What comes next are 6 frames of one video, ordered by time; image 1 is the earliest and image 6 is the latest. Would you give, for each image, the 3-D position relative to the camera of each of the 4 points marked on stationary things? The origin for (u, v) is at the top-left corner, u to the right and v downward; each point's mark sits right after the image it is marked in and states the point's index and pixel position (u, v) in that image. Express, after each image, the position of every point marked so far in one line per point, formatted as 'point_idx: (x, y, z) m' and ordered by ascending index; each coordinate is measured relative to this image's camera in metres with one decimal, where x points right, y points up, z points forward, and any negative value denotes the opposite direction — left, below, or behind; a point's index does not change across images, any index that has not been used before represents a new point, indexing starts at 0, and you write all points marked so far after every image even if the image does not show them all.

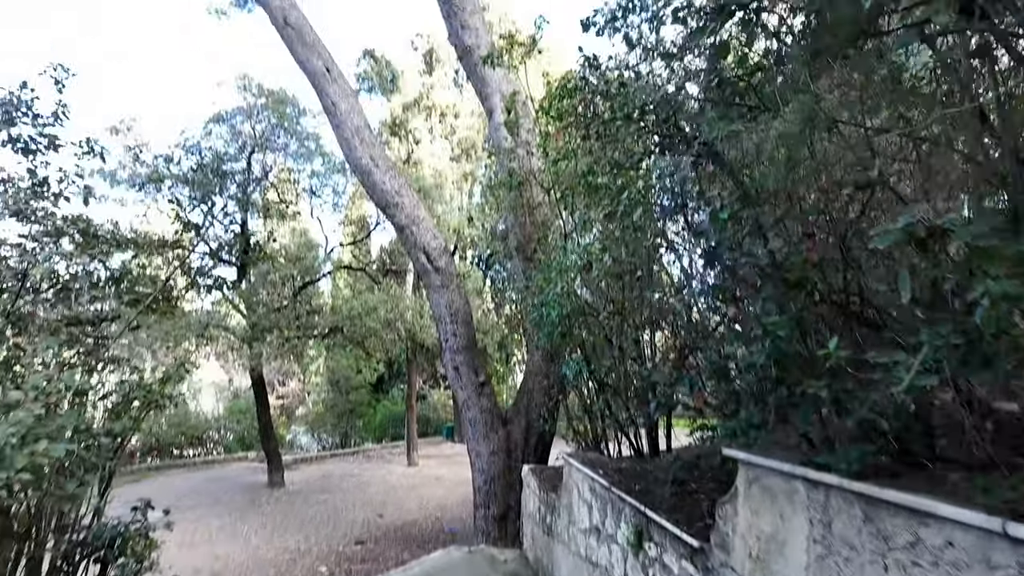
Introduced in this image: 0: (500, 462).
0: (-0.1, -1.9, +6.5) m
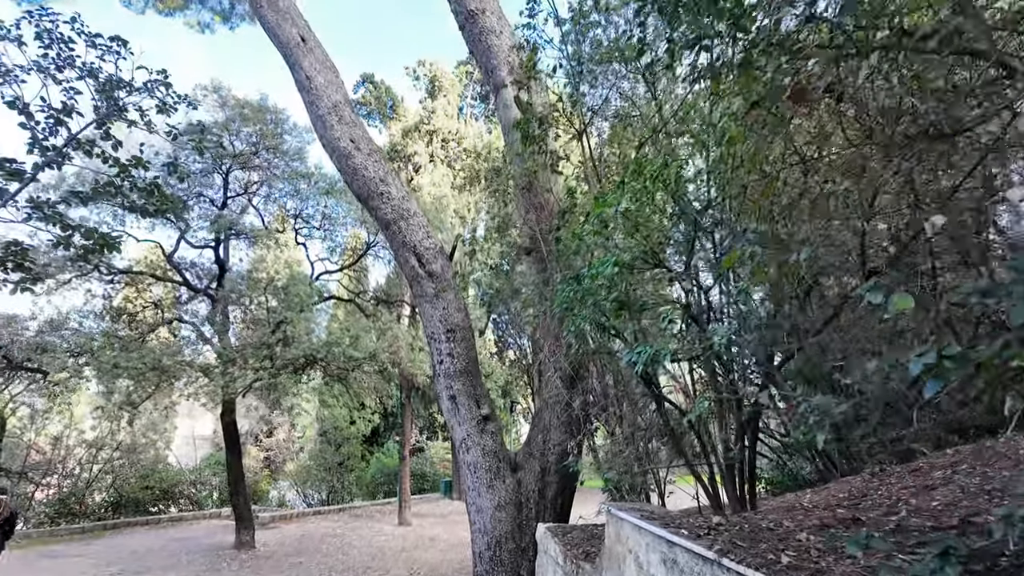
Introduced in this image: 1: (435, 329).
0: (0.0, -2.0, +5.0) m
1: (-0.7, -0.4, +5.3) m
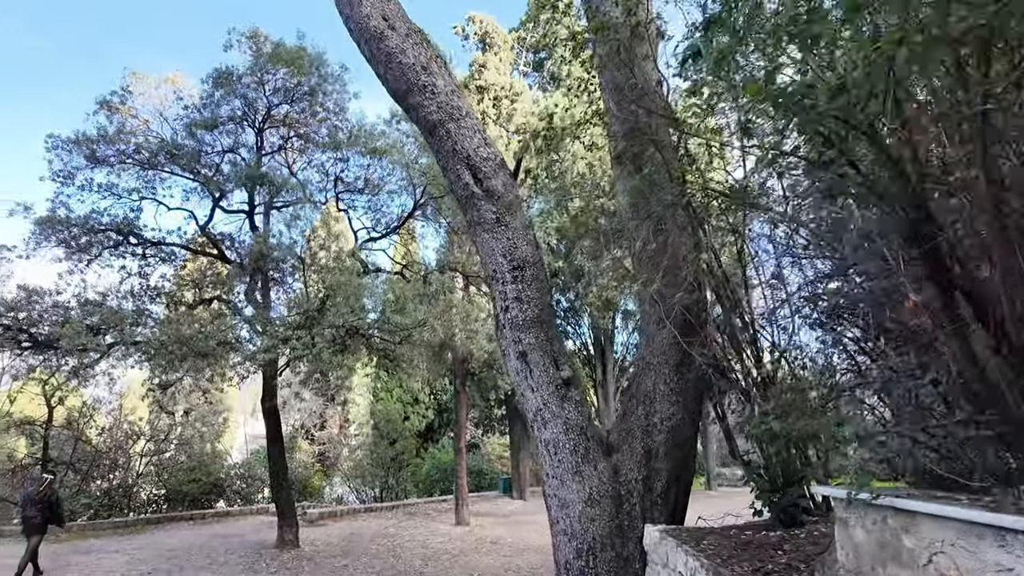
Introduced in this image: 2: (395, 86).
0: (+0.6, -1.4, +3.7) m
1: (-0.1, +0.1, +4.0) m
2: (-0.8, +1.4, +4.1) m
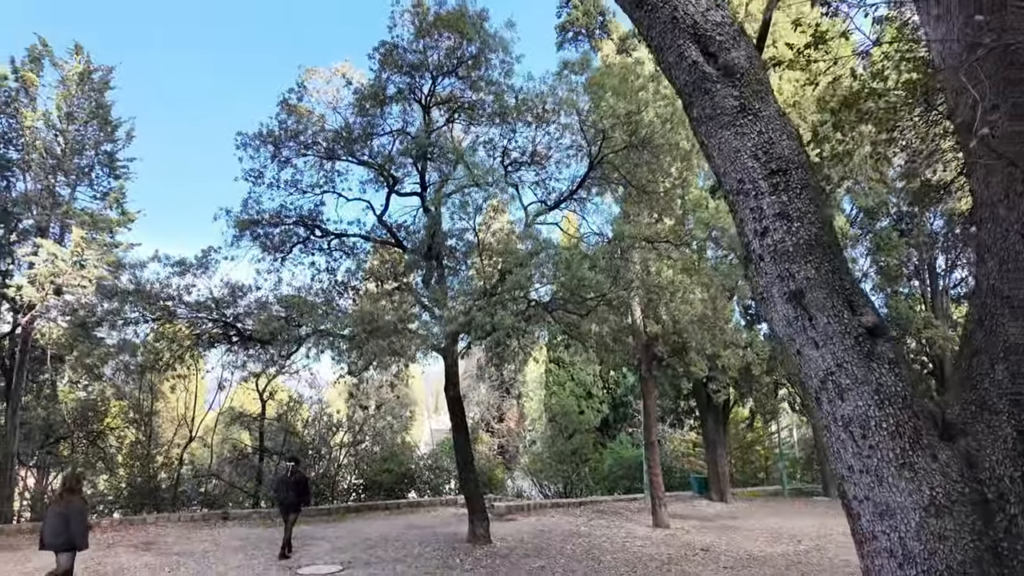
0: (+1.8, -1.0, +2.3) m
1: (+1.1, +0.5, +2.9) m
2: (+0.4, +1.7, +3.1) m
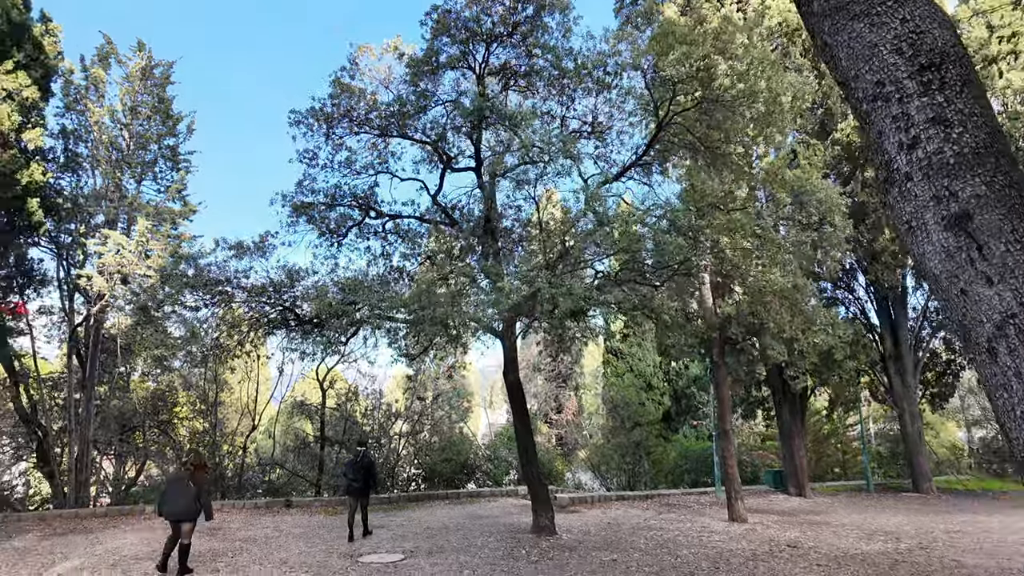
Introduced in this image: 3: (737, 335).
0: (+2.1, -0.7, +1.7) m
1: (+1.4, +0.8, +2.3) m
2: (+0.7, +2.0, +2.6) m
3: (+4.0, -0.8, +10.5) m
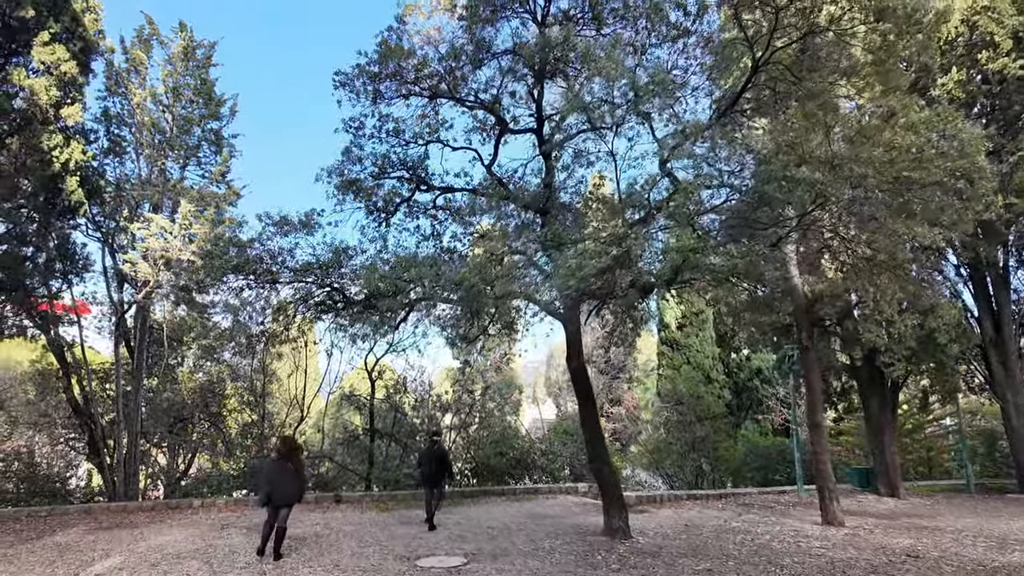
0: (+2.5, -0.4, +0.8) m
1: (+1.9, +1.1, +1.4) m
2: (+1.1, +2.3, +1.7) m
3: (+5.0, -0.5, +9.4) m
